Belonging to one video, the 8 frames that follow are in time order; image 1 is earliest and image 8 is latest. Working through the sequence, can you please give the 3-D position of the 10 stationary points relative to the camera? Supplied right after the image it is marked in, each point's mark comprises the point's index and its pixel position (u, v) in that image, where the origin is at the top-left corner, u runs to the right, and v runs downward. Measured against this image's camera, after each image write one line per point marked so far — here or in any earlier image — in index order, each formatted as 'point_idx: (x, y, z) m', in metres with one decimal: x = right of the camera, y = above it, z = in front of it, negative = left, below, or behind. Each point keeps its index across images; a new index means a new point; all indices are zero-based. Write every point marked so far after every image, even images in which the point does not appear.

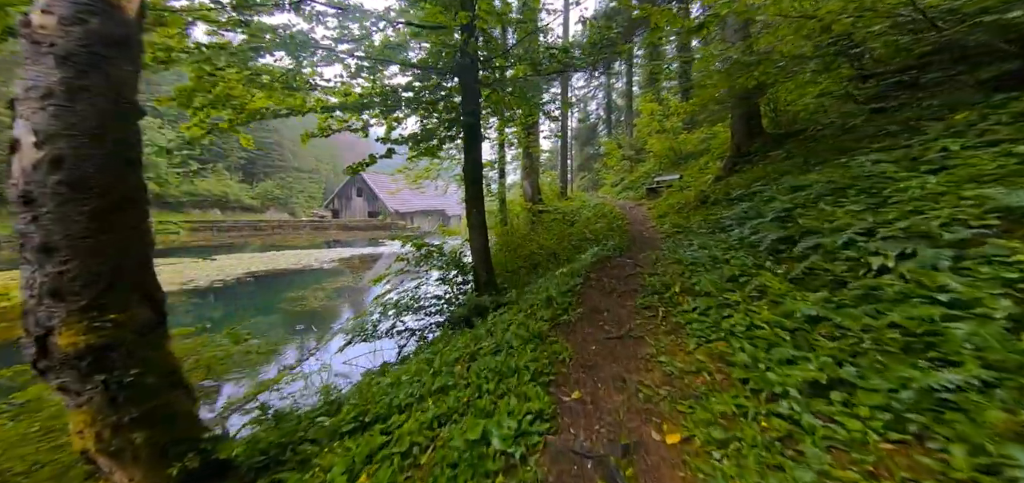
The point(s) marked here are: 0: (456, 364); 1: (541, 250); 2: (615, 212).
0: (-0.7, -1.5, +4.3) m
1: (+0.8, -0.2, +10.3) m
2: (+3.1, +0.9, +11.0) m
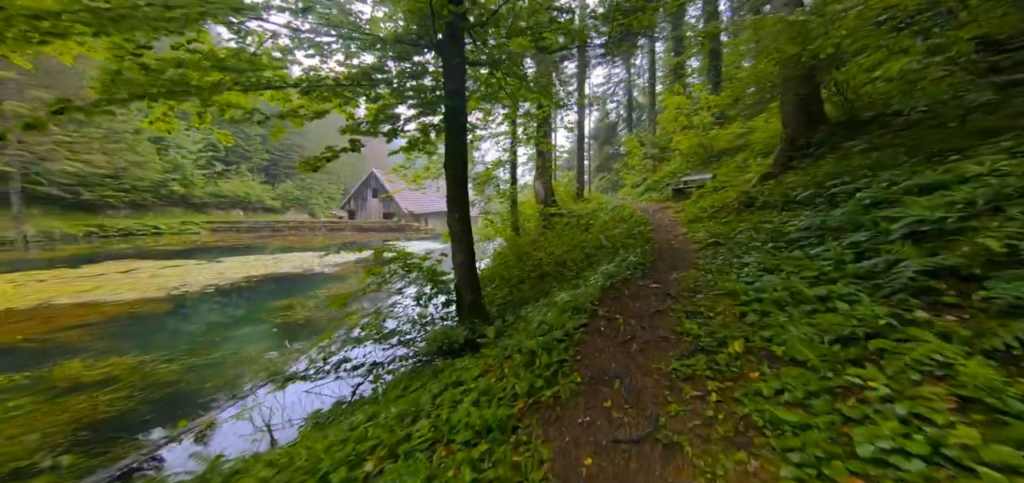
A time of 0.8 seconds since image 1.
0: (-0.9, -1.6, +3.0) m
1: (+0.9, -0.4, +8.9) m
2: (+3.2, +0.7, +9.5) m
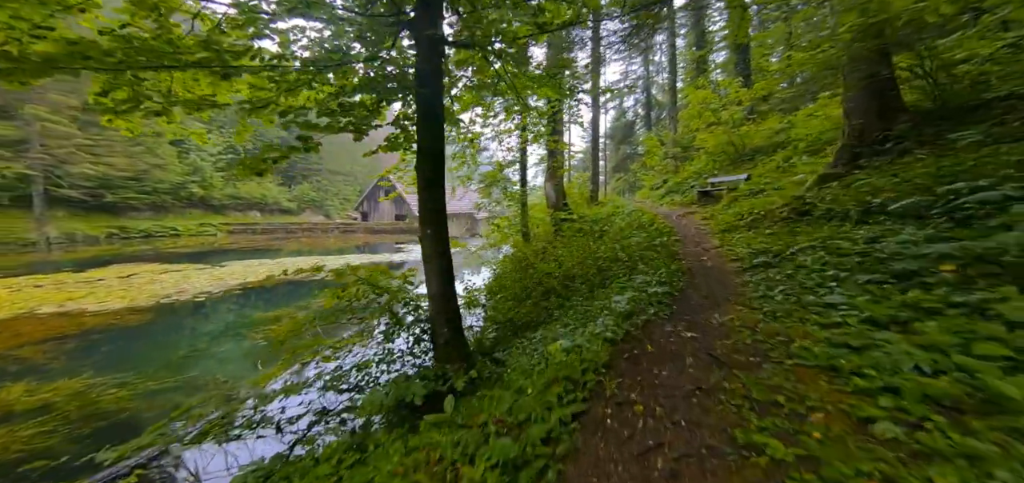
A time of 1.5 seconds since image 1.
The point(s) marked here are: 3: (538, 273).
0: (-1.1, -1.8, +2.0) m
1: (+1.0, -0.6, +7.8) m
2: (+3.3, +0.4, +8.3) m
3: (+0.6, -0.8, +8.3) m
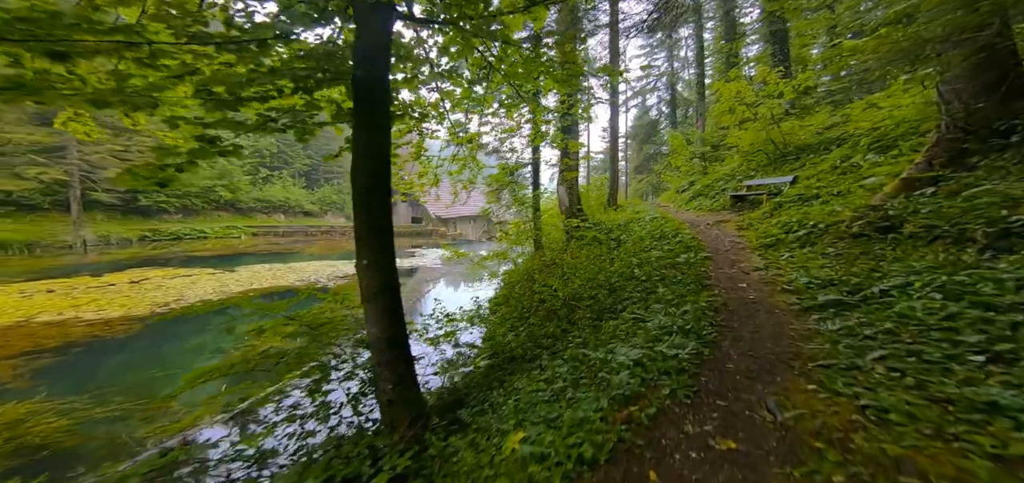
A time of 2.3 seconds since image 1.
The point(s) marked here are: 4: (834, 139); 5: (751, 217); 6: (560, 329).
0: (-1.5, -2.0, +1.1) m
1: (+1.0, -0.9, +6.8) m
2: (+3.3, +0.2, +7.2) m
3: (+0.6, -1.0, +7.2) m
4: (+8.0, +2.5, +9.1) m
5: (+4.7, +0.4, +7.1) m
6: (+0.7, -1.2, +5.2) m
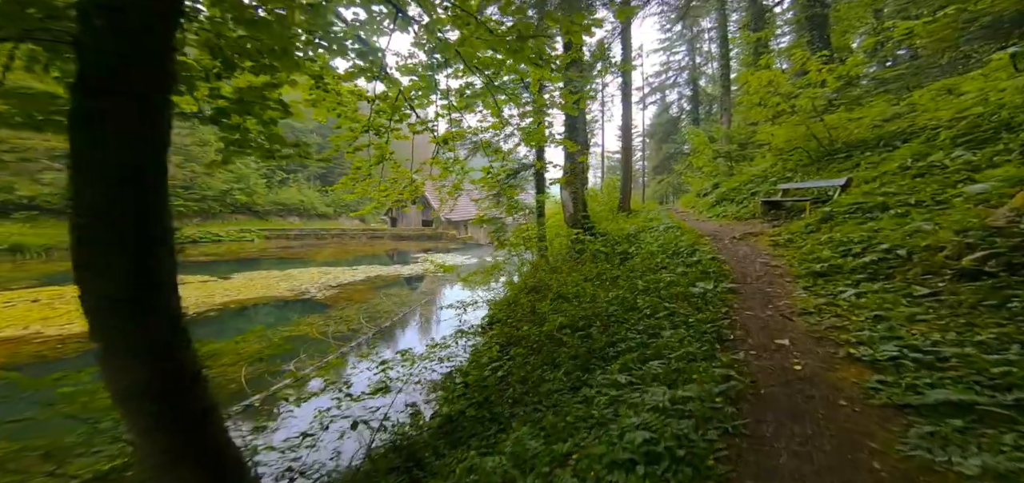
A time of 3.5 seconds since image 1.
0: (-2.1, -2.2, +0.1) m
1: (+0.7, -1.2, +5.6) m
2: (+3.0, -0.1, +5.9) m
3: (+0.3, -1.3, +6.1) m
4: (+7.8, +2.2, +7.5) m
5: (+4.4, +0.2, +5.8) m
6: (+0.3, -1.5, +4.1) m
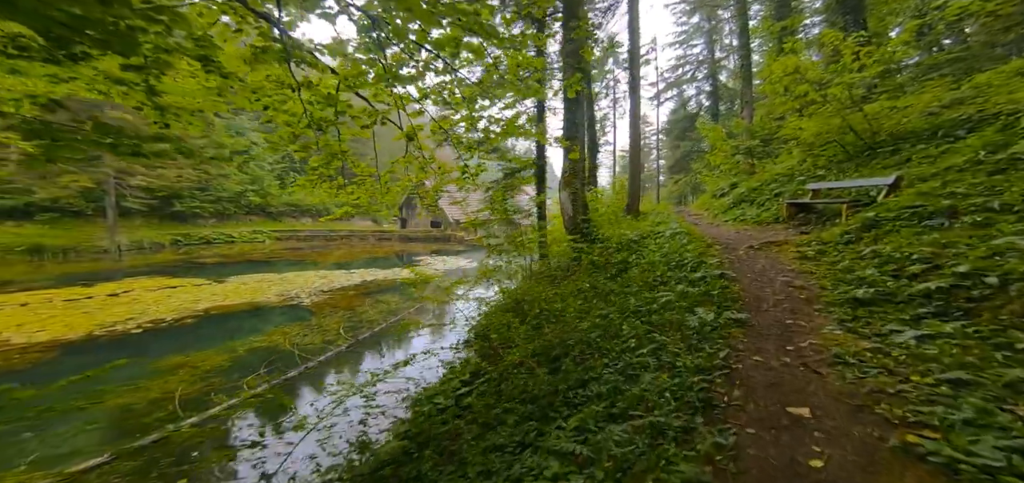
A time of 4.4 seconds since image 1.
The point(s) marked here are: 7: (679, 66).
0: (-2.8, -2.3, -0.6) m
1: (+0.3, -1.3, +4.8) m
2: (+2.7, -0.2, +4.9) m
3: (0.0, -1.4, +5.3) m
4: (+7.6, +2.0, +6.3) m
5: (+4.0, 0.0, +4.7) m
6: (-0.2, -1.6, +3.3) m
7: (+8.9, +9.3, +19.4) m
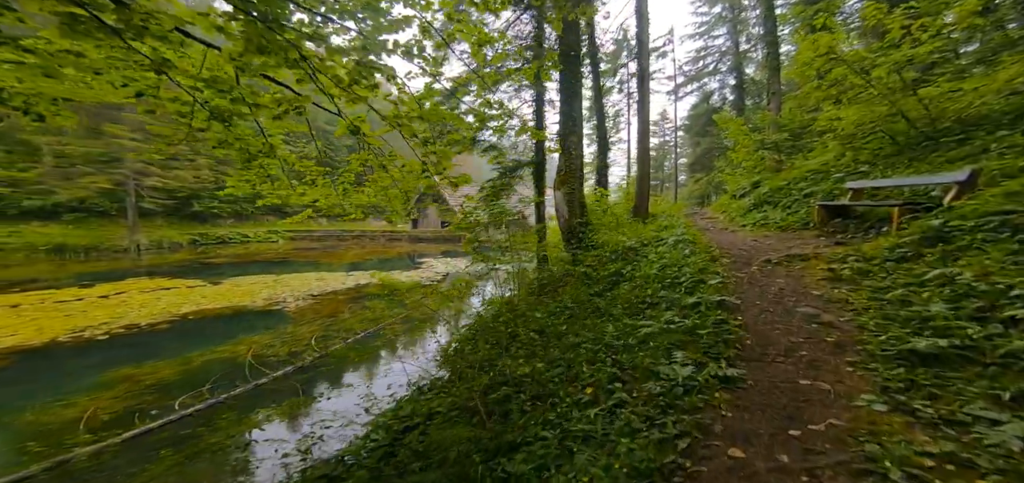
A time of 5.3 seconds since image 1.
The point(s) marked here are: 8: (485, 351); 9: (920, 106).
0: (-3.6, -2.4, -1.2) m
1: (-0.2, -1.4, +4.0) m
2: (+2.2, -0.4, +3.9) m
3: (-0.5, -1.5, +4.5) m
4: (+7.2, +1.8, +5.0) m
5: (+3.5, -0.1, +3.7) m
6: (-0.8, -1.7, +2.5) m
7: (+9.4, +9.1, +18.0) m
8: (-0.3, -1.4, +5.0) m
9: (+6.9, +2.4, +6.3) m
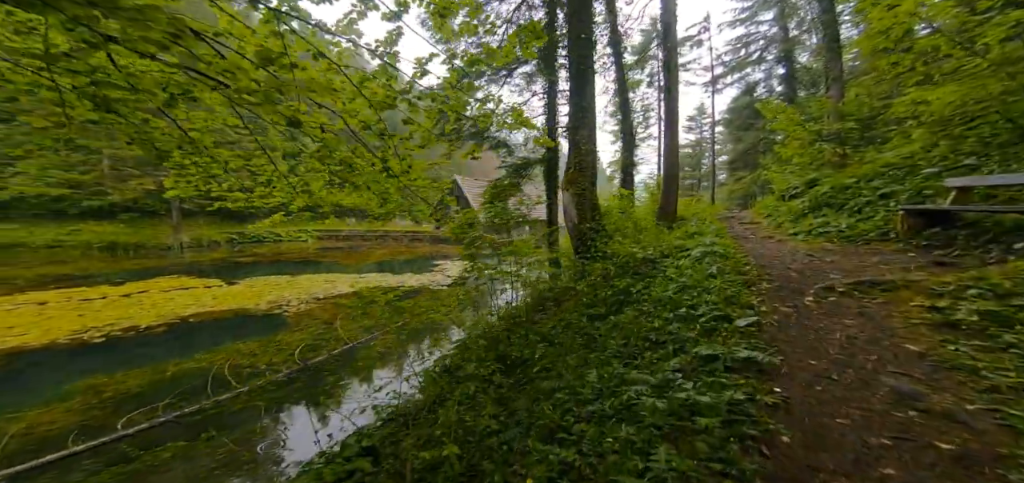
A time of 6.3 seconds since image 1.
0: (-4.5, -2.4, -1.7) m
1: (-0.6, -1.5, +3.1) m
2: (+1.8, -0.5, +2.8) m
3: (-0.8, -1.6, +3.6) m
4: (+6.9, +1.6, +3.4) m
5: (+3.1, -0.3, +2.4) m
6: (-1.3, -1.8, +1.7) m
7: (+10.5, +8.8, +16.1) m
8: (-0.6, -1.5, +4.1) m
9: (+6.8, +2.1, +4.7) m
